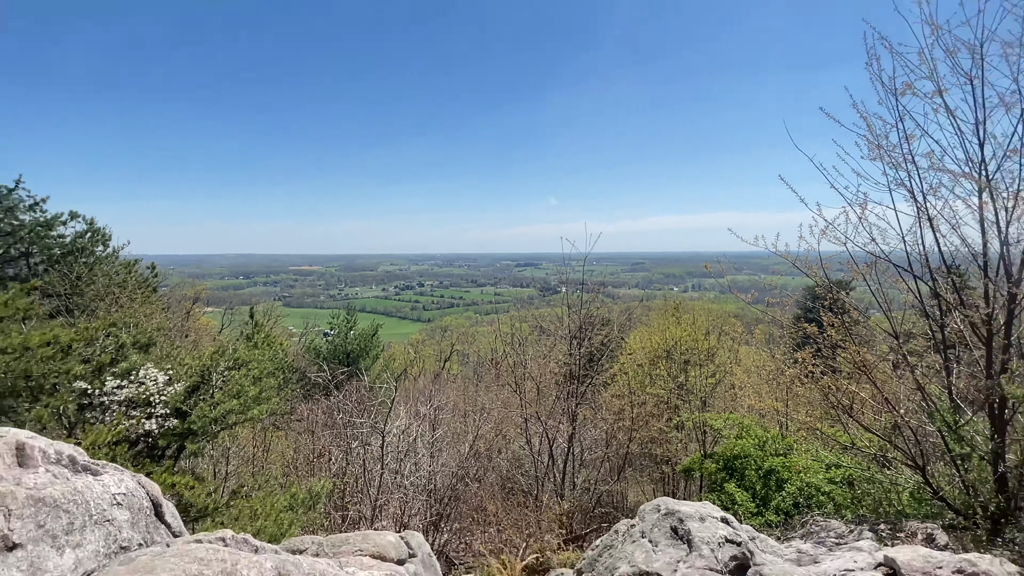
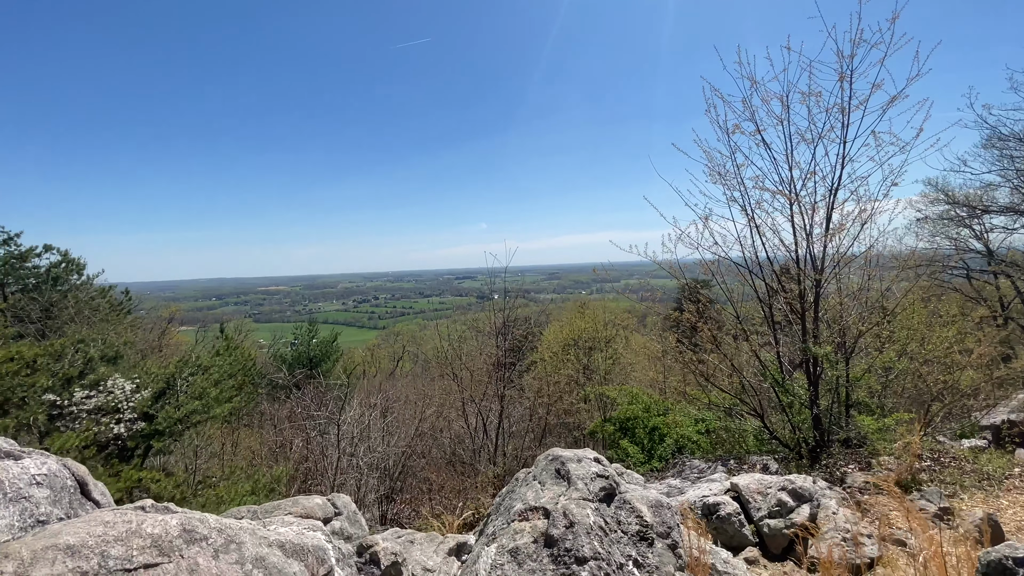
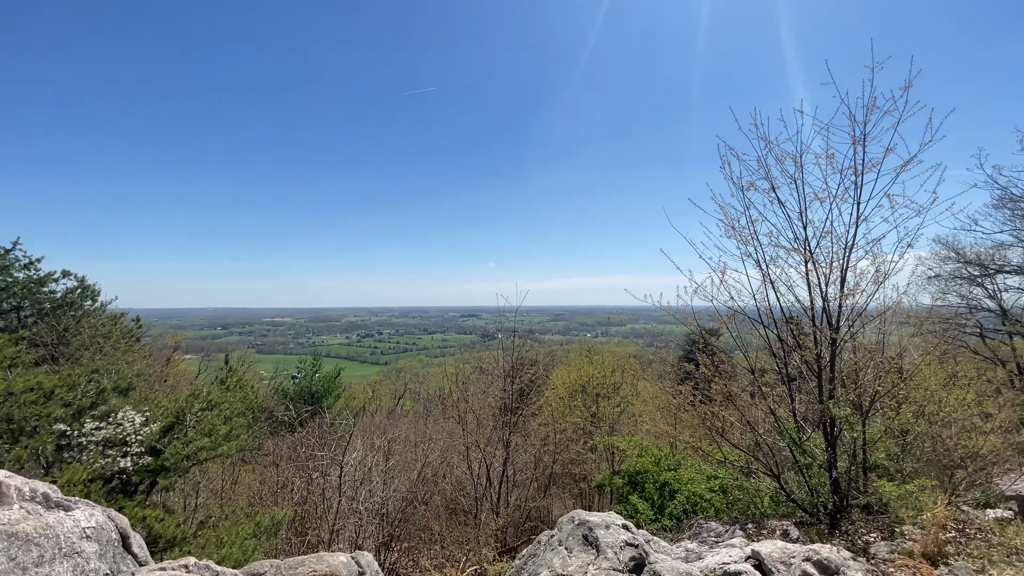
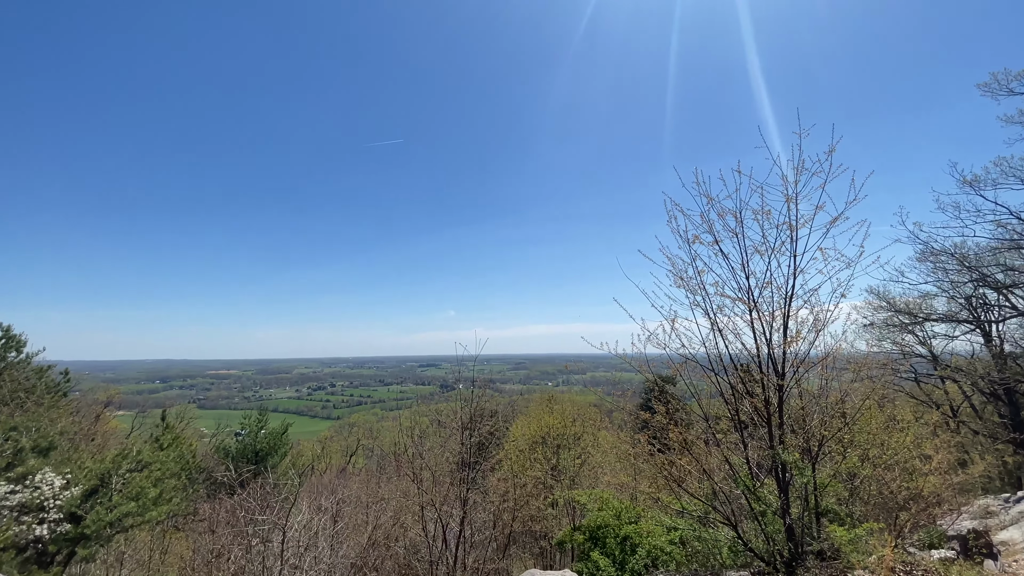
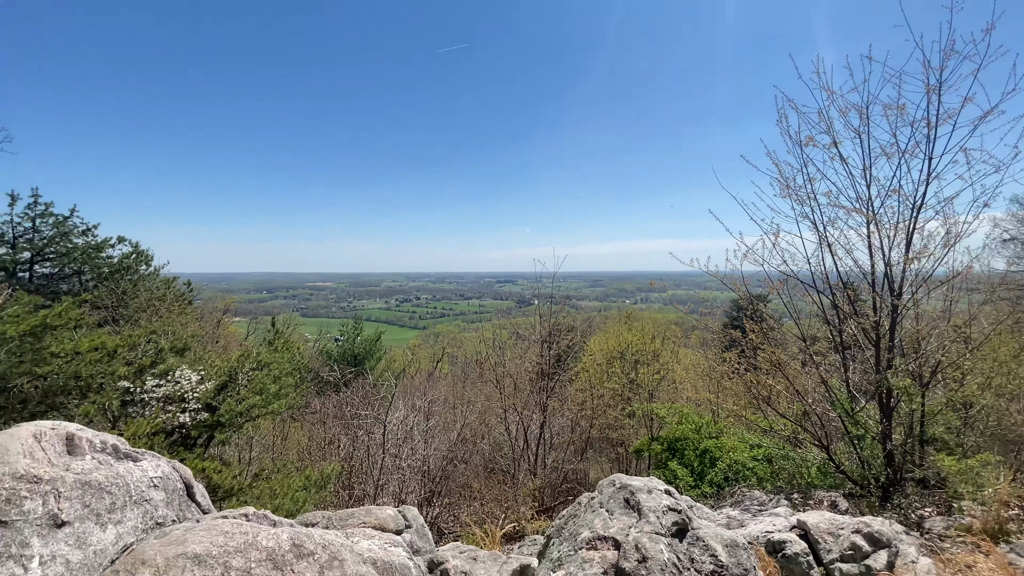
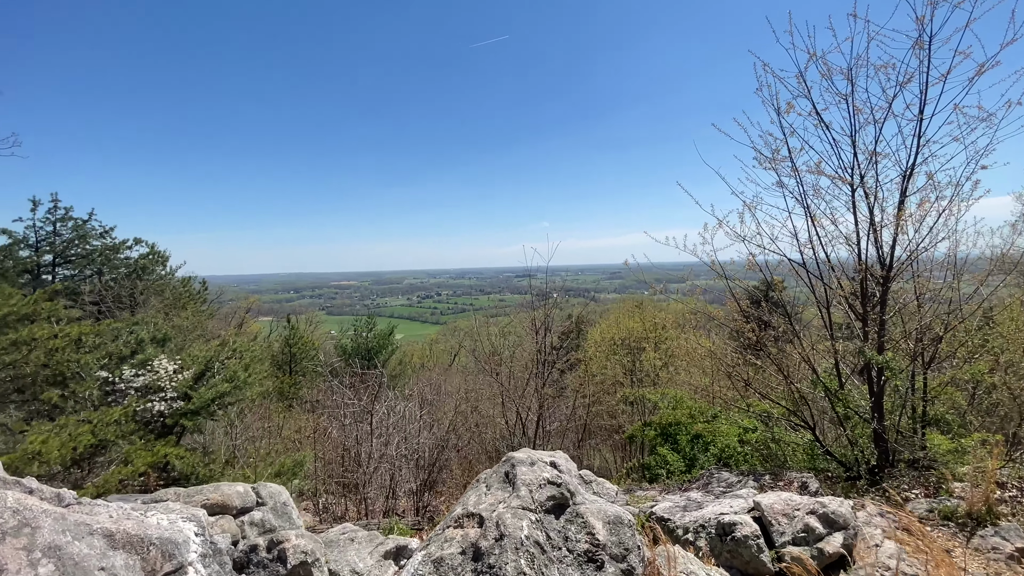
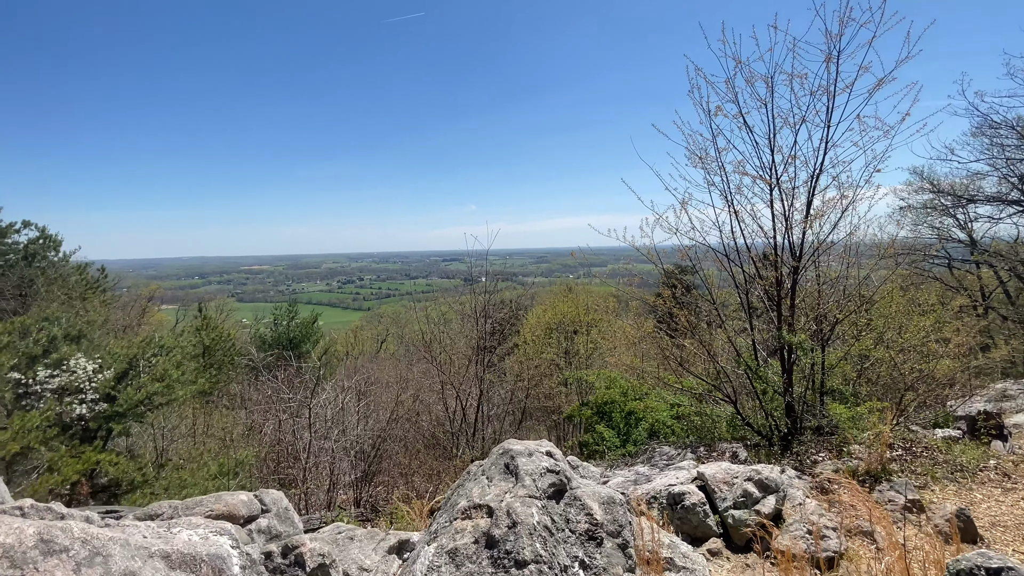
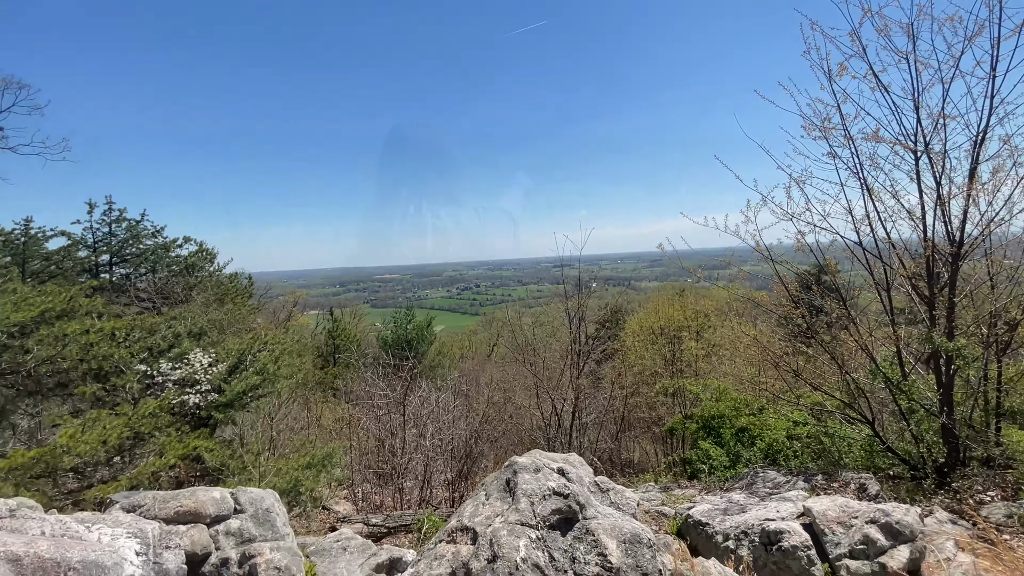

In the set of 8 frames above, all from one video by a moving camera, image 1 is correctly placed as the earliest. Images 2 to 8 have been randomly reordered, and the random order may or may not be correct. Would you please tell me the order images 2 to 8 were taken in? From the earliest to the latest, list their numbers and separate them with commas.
5, 3, 4, 2, 7, 6, 8
